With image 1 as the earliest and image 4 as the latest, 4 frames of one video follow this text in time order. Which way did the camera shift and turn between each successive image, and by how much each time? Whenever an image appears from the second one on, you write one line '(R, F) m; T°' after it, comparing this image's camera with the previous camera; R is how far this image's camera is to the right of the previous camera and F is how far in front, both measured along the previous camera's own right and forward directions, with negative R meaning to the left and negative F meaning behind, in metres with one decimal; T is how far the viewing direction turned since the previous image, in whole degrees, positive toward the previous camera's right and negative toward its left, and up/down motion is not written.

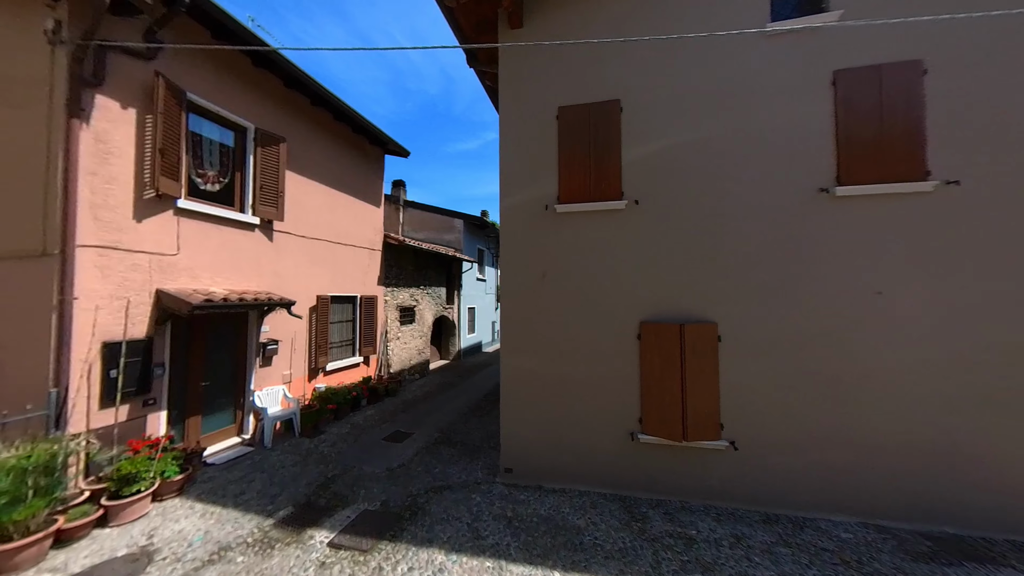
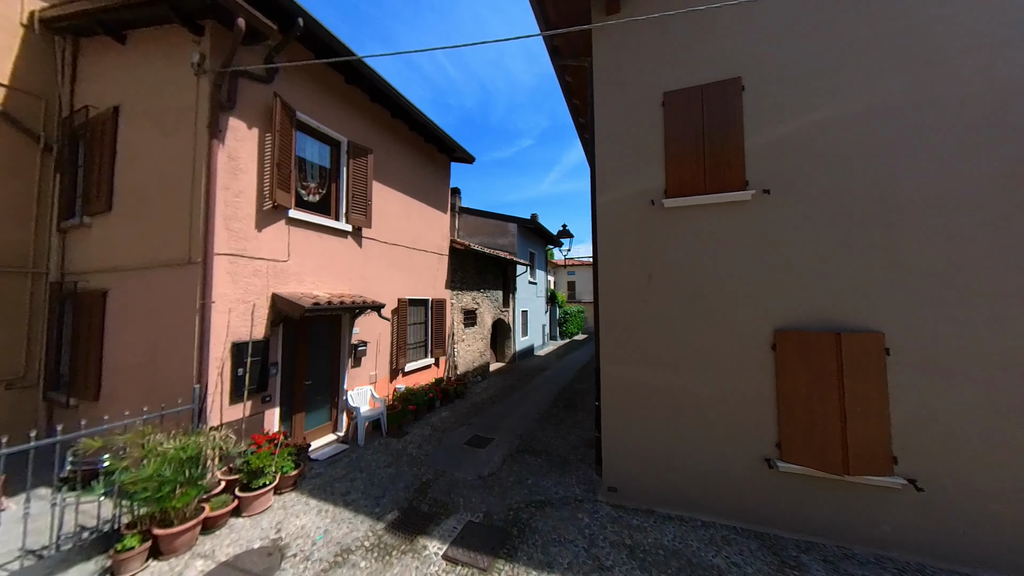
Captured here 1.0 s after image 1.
(-1.9, +0.2) m; -4°
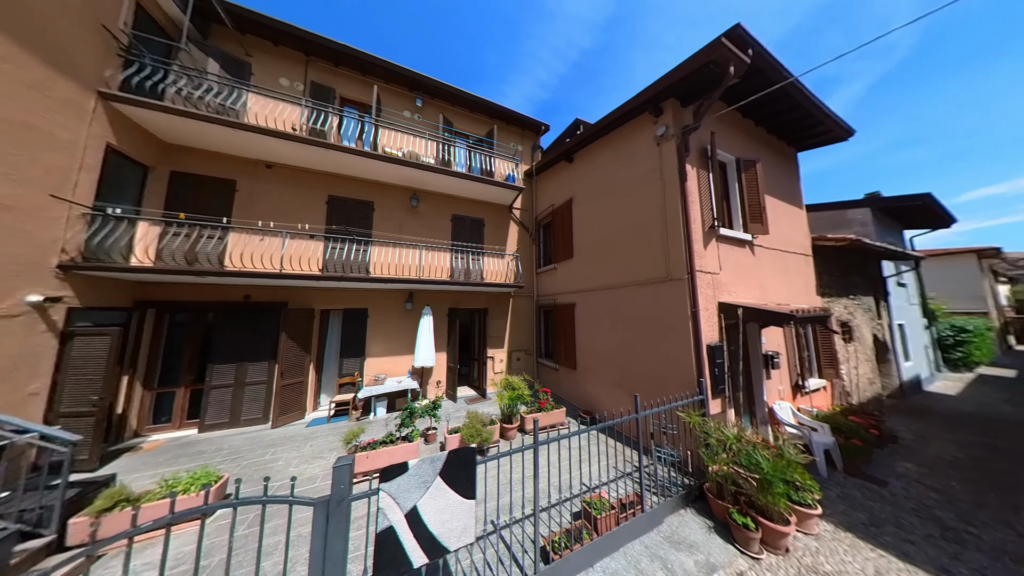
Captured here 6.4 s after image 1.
(-8.4, -3.0) m; -31°
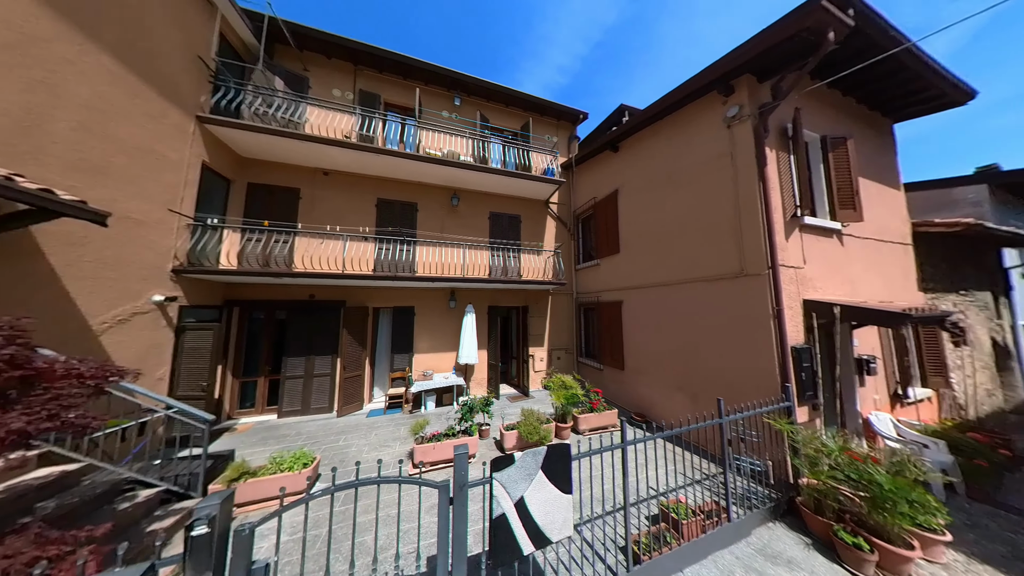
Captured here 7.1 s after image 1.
(-1.3, 0.0) m; -4°
